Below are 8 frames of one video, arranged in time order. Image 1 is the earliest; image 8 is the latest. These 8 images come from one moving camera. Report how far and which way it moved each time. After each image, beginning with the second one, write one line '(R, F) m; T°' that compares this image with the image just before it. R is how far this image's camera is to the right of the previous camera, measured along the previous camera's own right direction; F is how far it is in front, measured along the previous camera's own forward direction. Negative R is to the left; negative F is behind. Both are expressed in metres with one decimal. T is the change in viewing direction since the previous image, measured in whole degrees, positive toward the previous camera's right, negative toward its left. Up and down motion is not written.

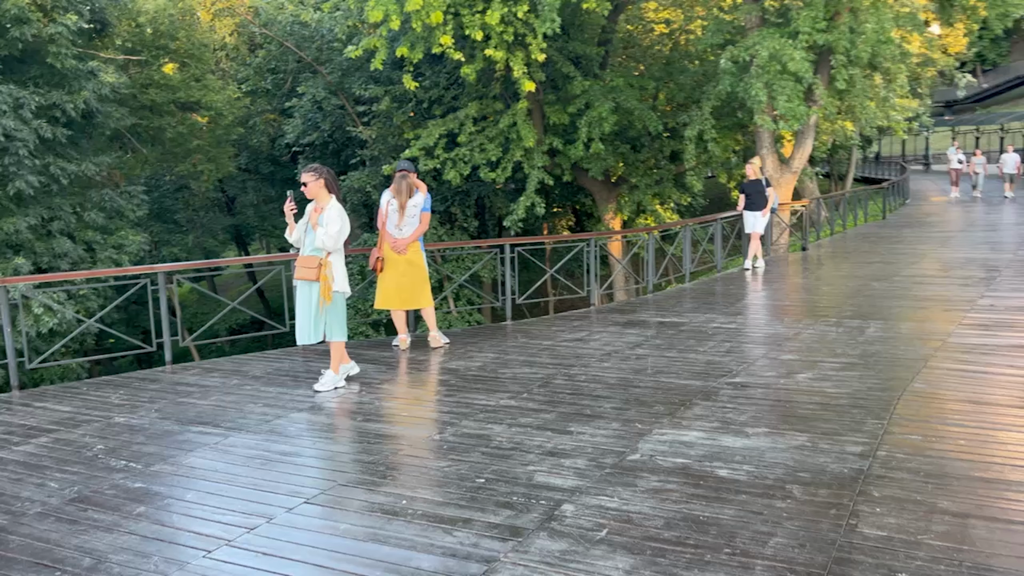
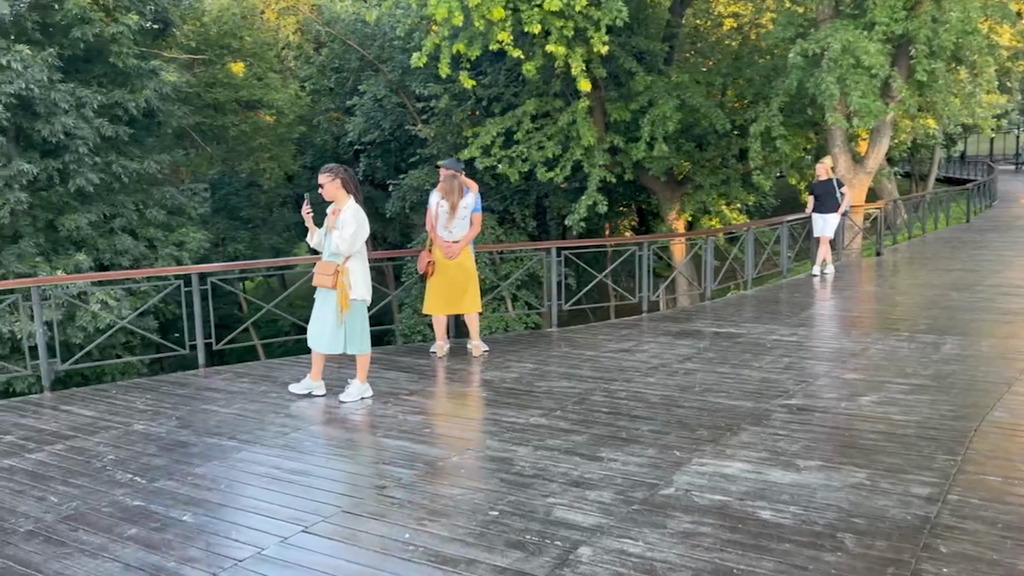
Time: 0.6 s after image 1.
(+0.1, +0.3) m; -5°
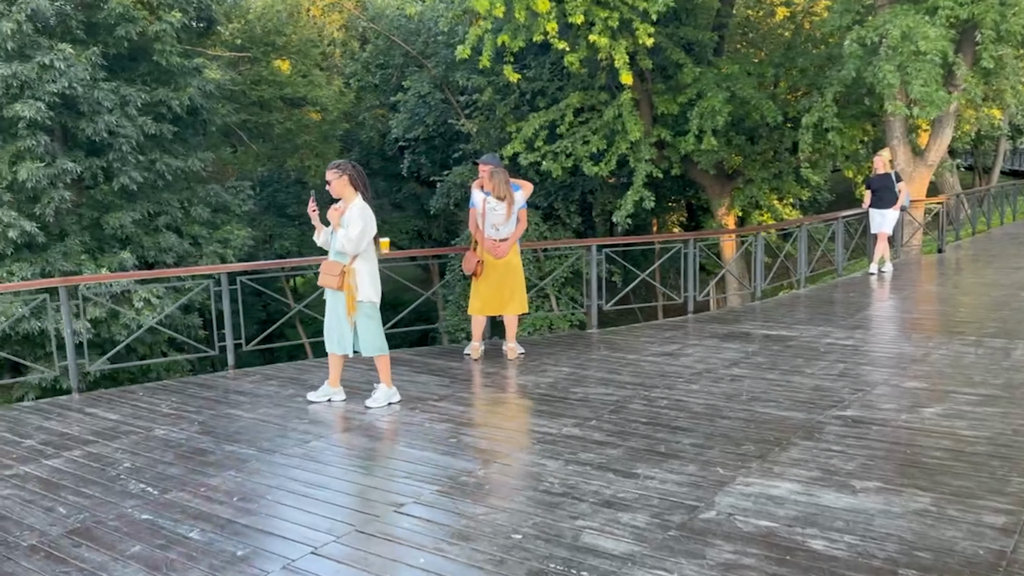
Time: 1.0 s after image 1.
(+0.1, +0.2) m; -3°
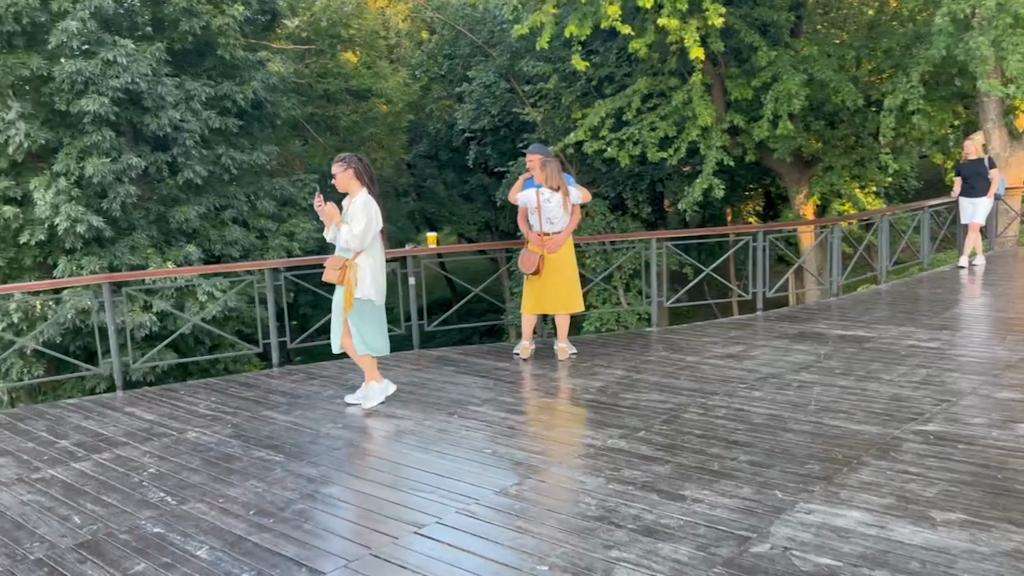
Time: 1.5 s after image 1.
(+0.1, +0.2) m; -5°
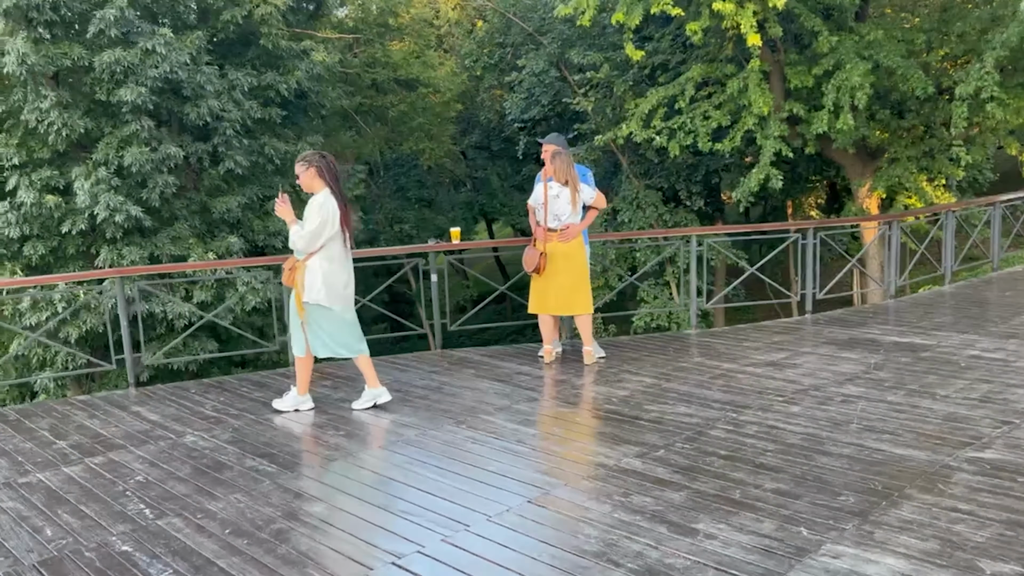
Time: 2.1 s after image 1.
(+0.2, +0.2) m; -4°
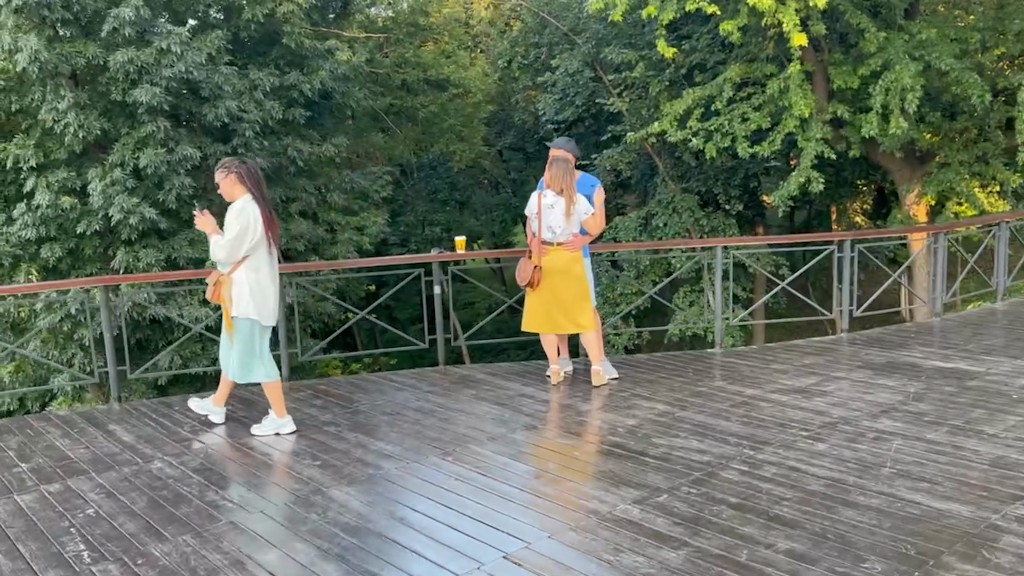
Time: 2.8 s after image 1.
(+0.2, +0.3) m; -3°
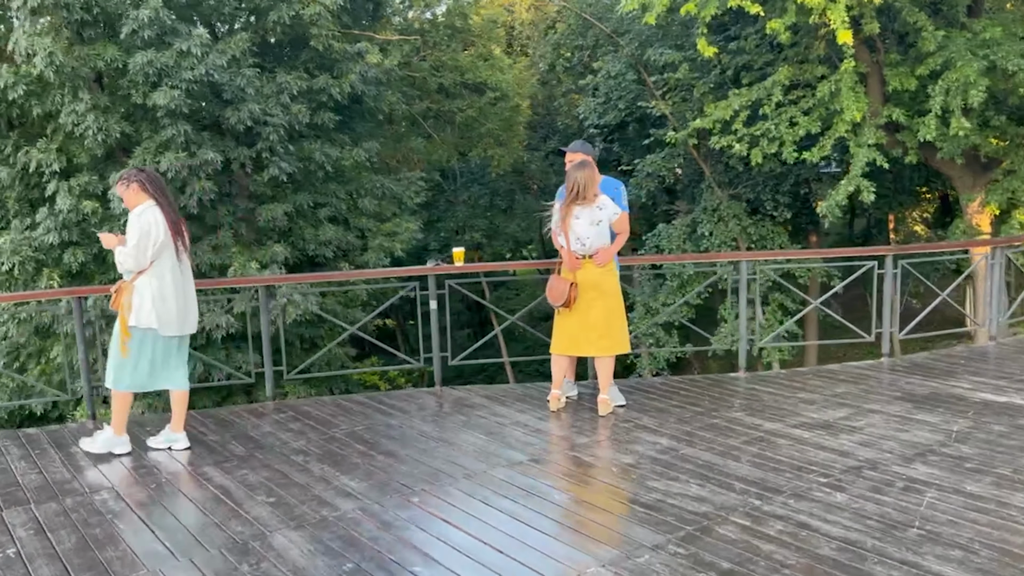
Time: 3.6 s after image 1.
(+0.3, +0.3) m; -4°
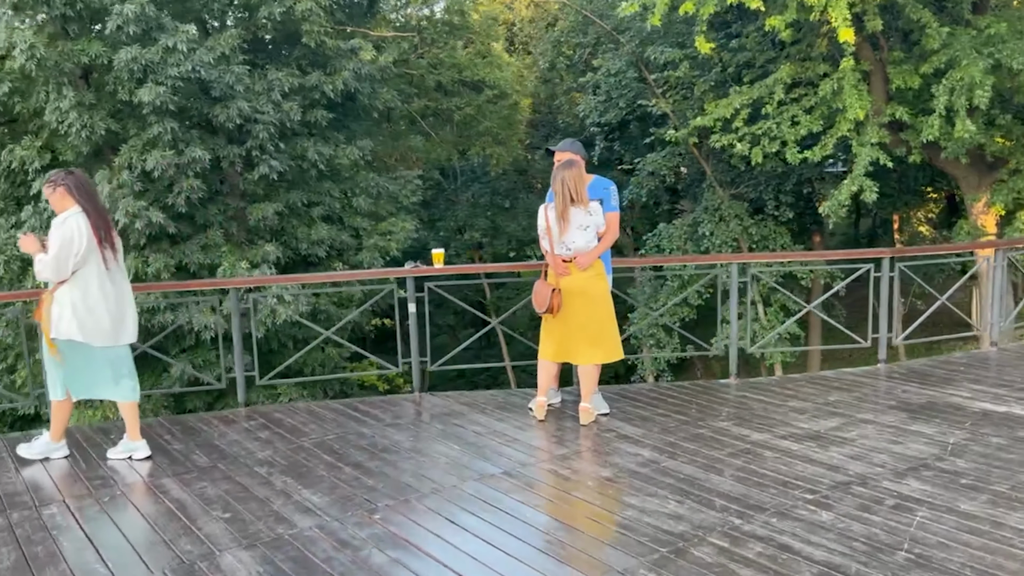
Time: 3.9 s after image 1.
(+0.1, +0.1) m; 0°
